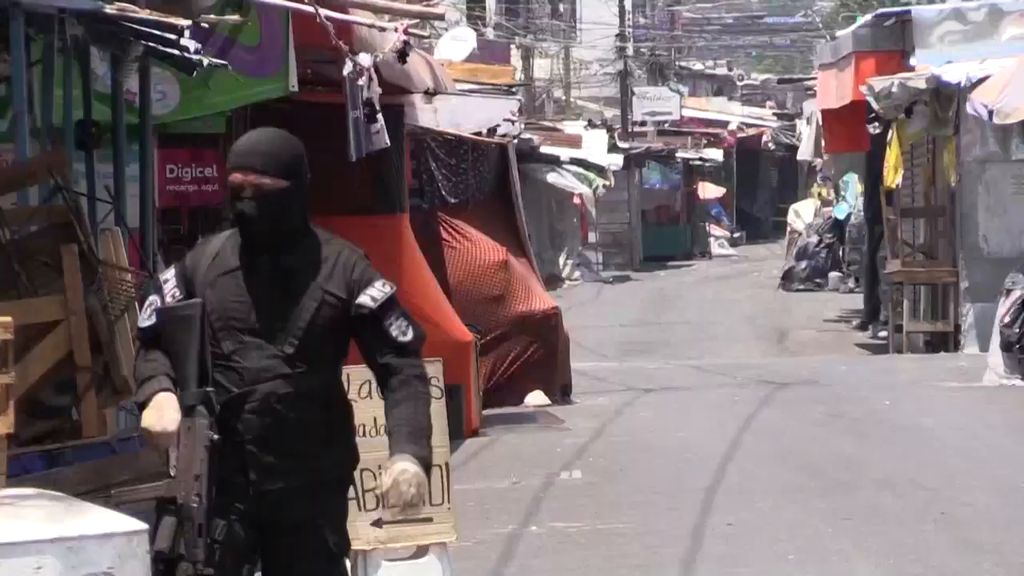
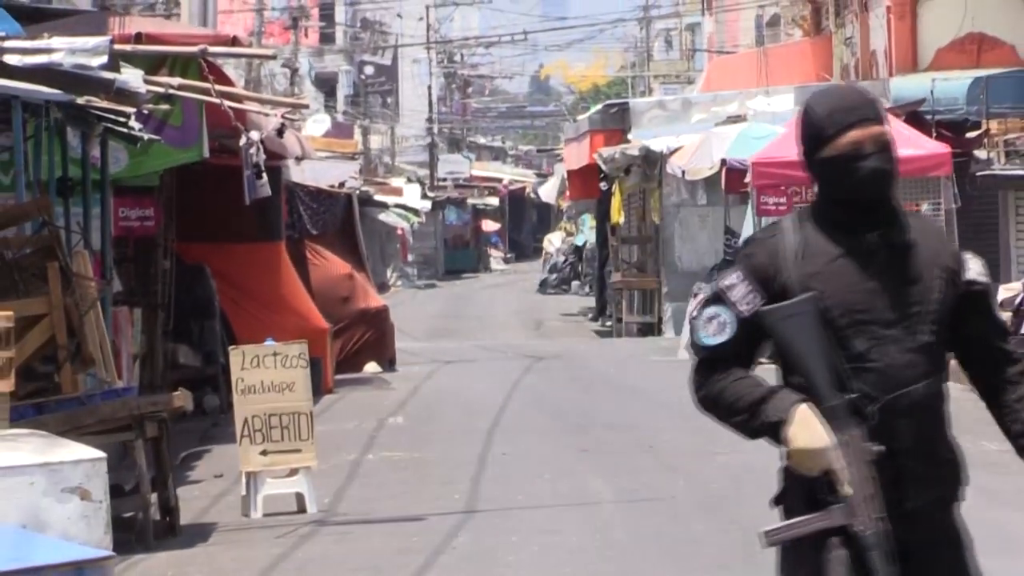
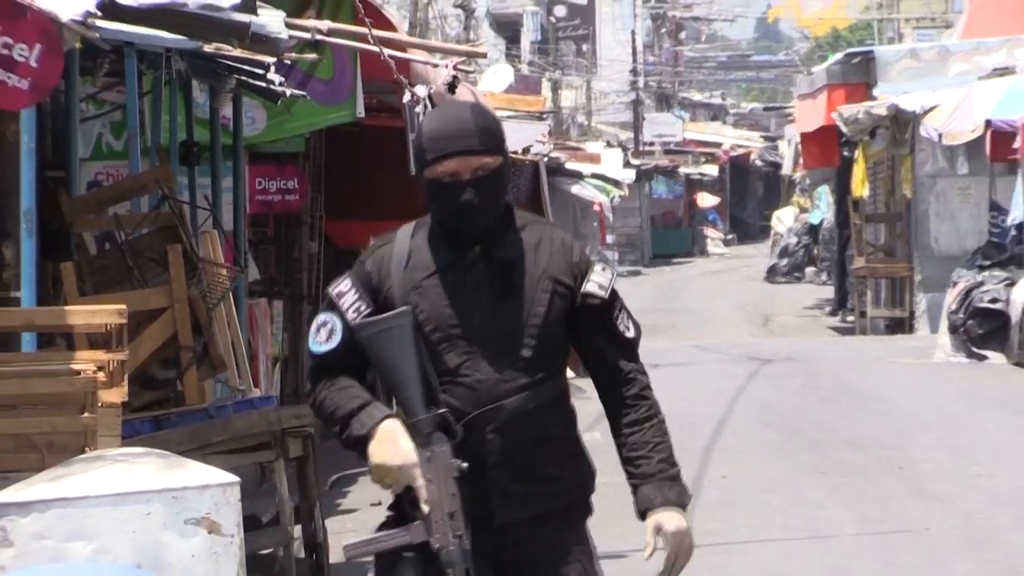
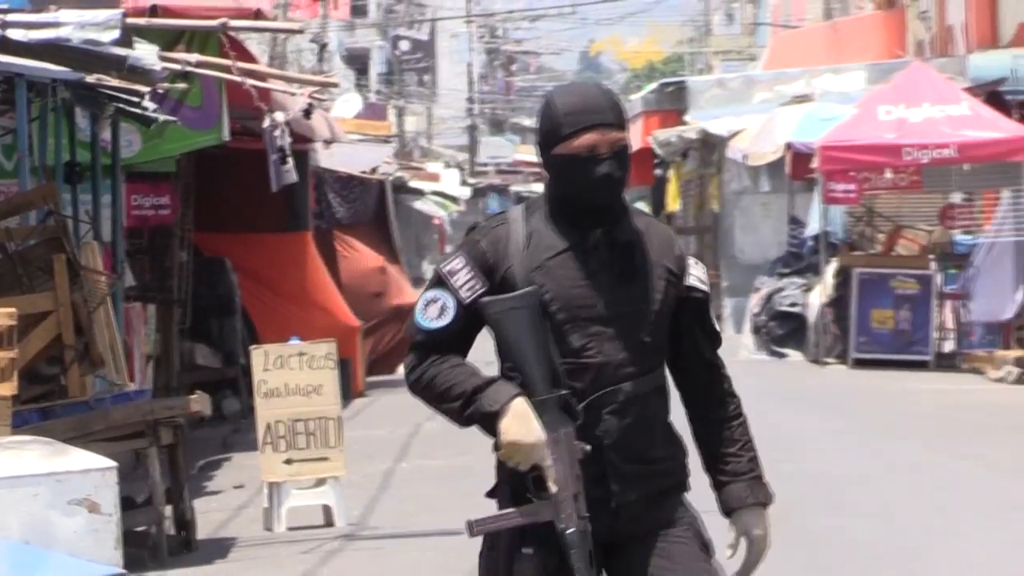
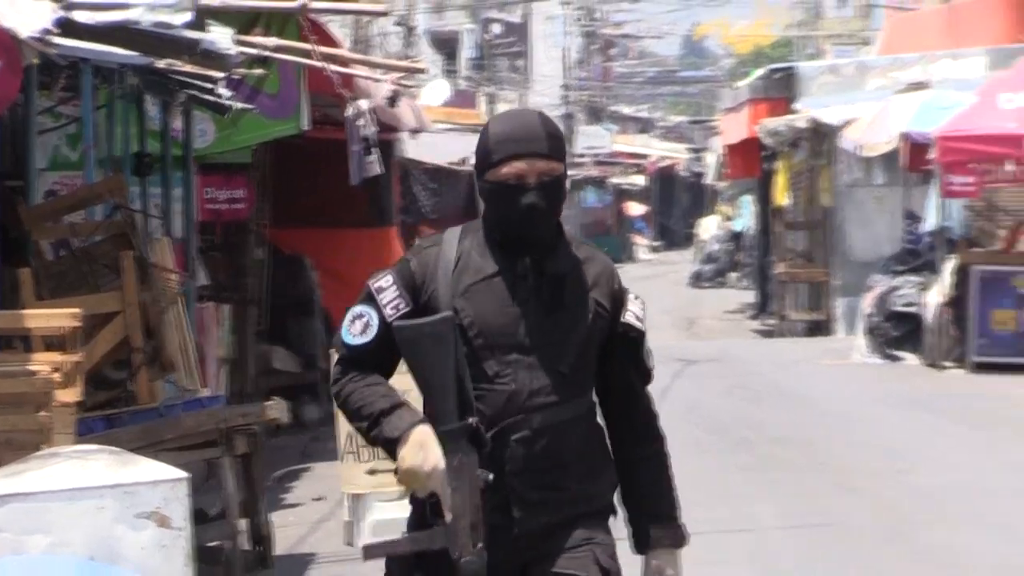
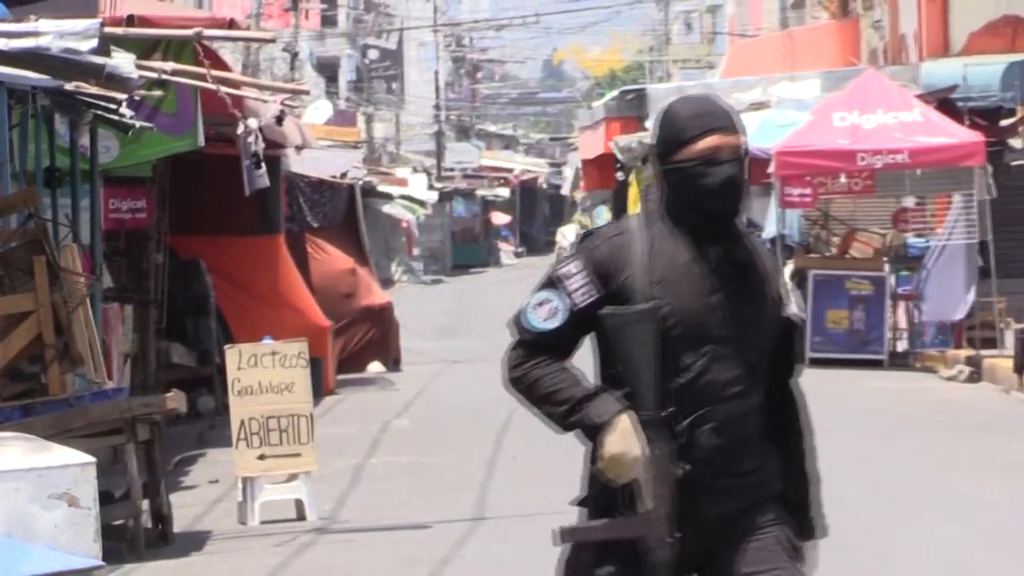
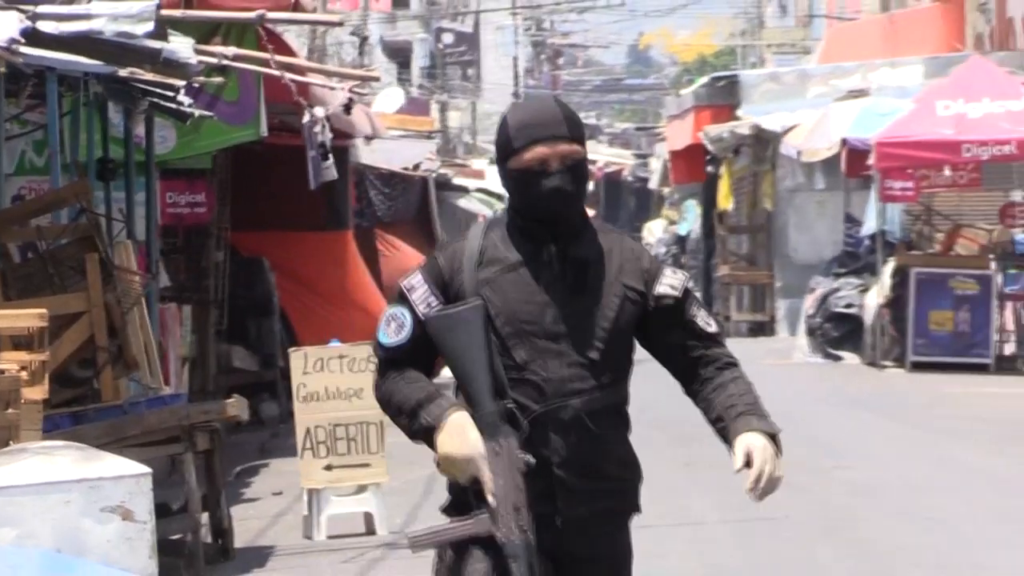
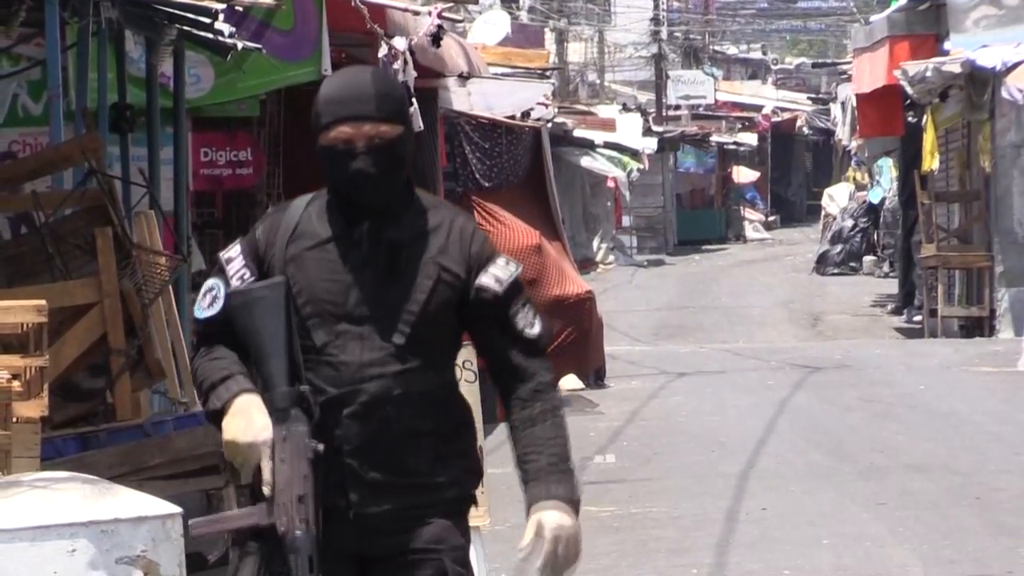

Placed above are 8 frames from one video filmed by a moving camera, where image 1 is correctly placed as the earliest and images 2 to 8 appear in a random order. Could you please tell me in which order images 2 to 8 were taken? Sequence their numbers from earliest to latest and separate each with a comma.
8, 3, 5, 7, 4, 6, 2
